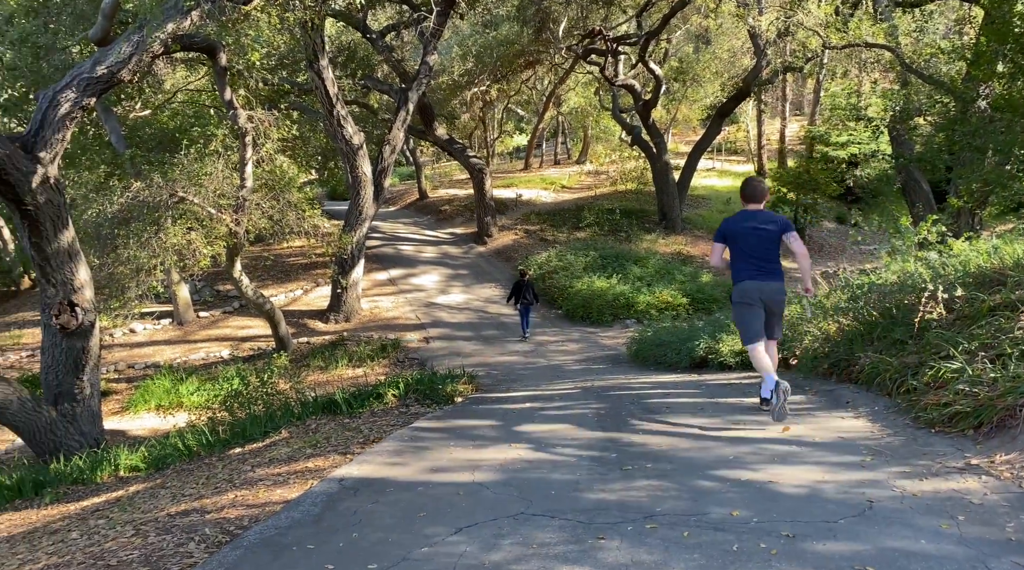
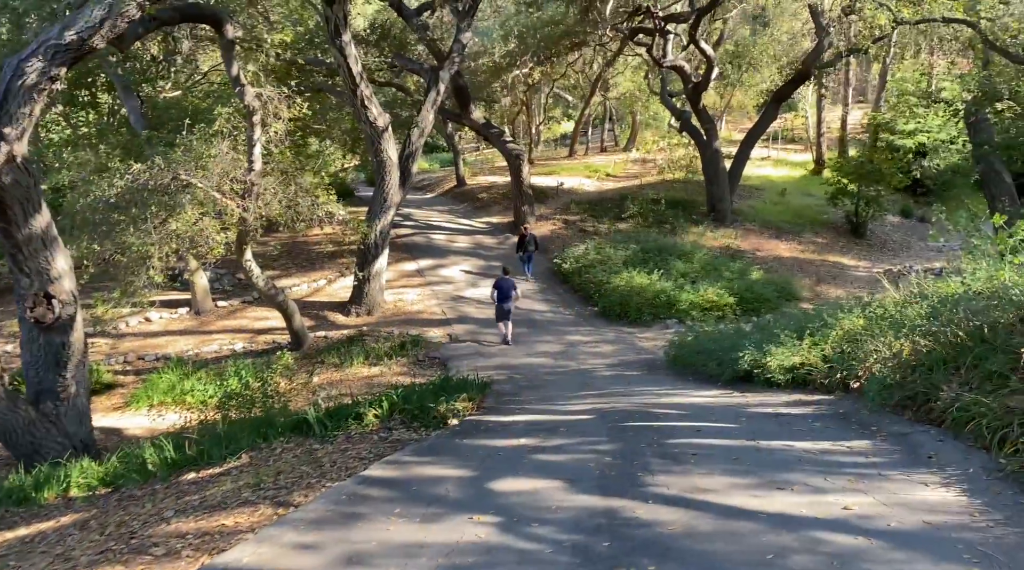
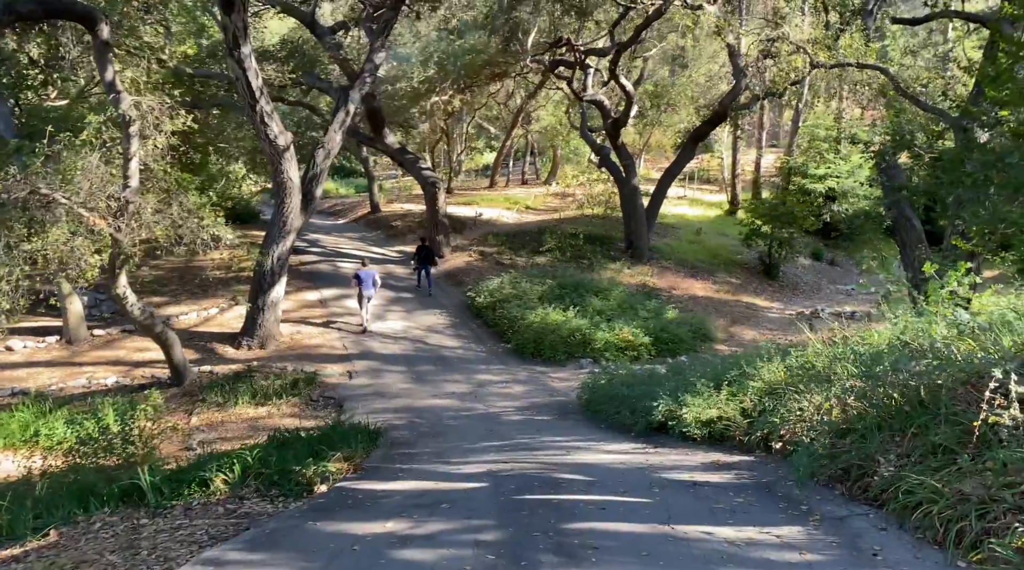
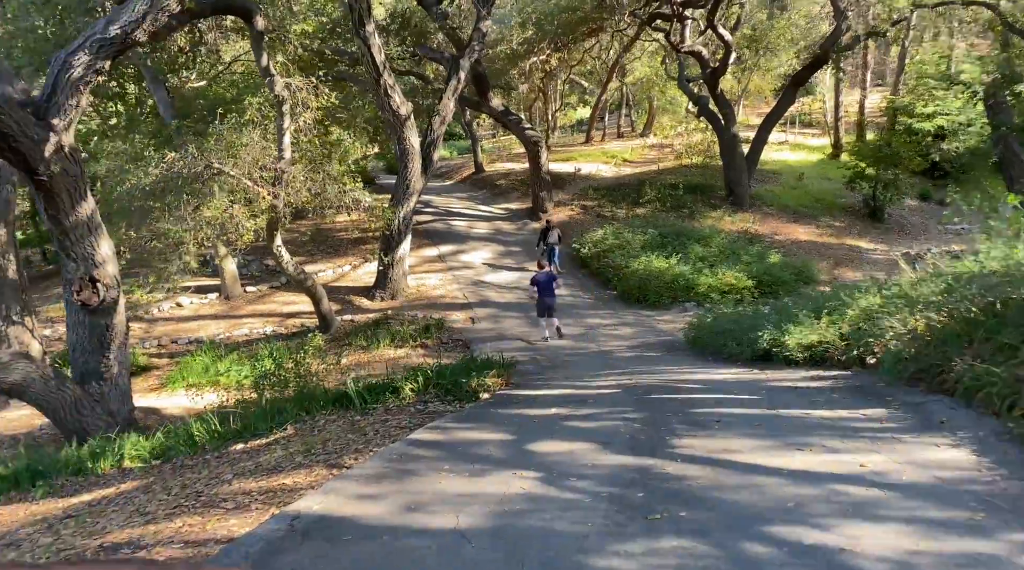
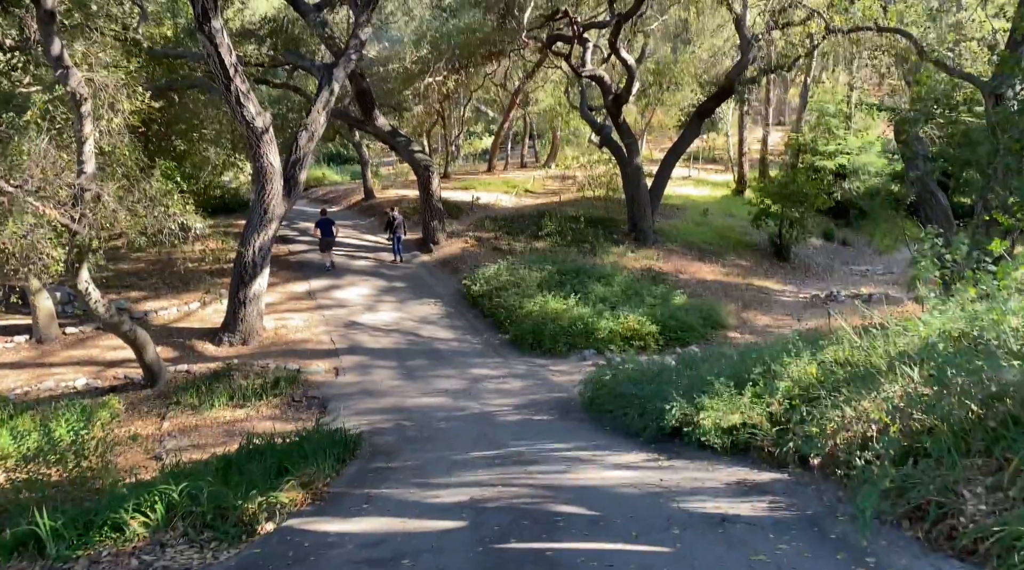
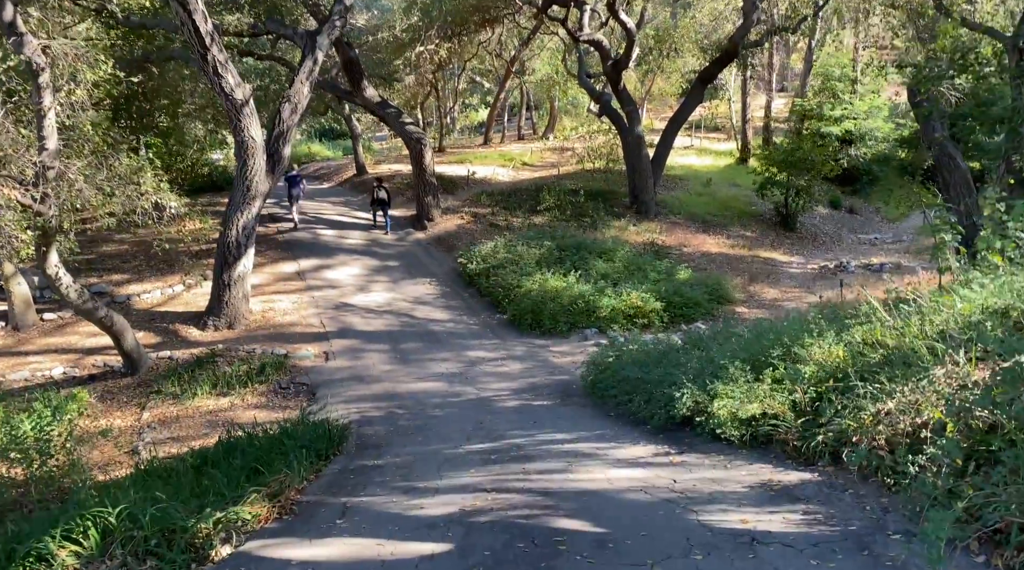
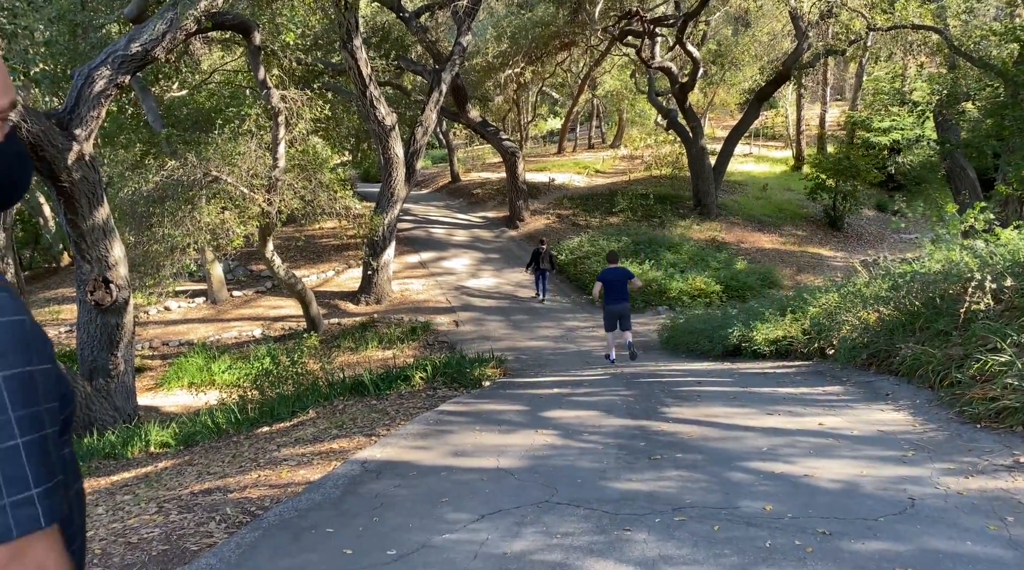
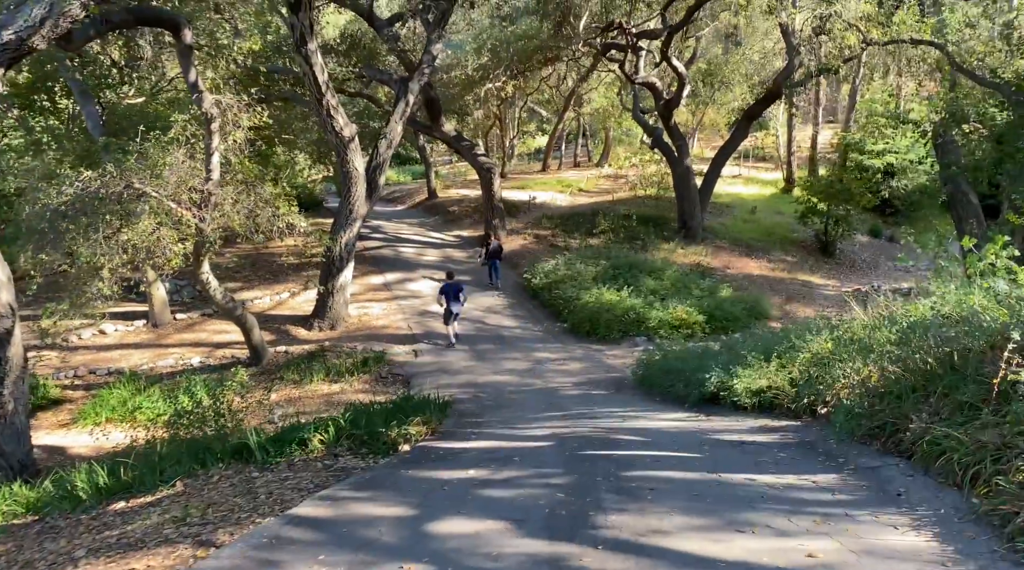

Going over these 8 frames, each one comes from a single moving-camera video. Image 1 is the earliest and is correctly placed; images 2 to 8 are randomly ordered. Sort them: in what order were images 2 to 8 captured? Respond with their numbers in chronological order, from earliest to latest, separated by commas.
7, 4, 2, 8, 3, 5, 6
